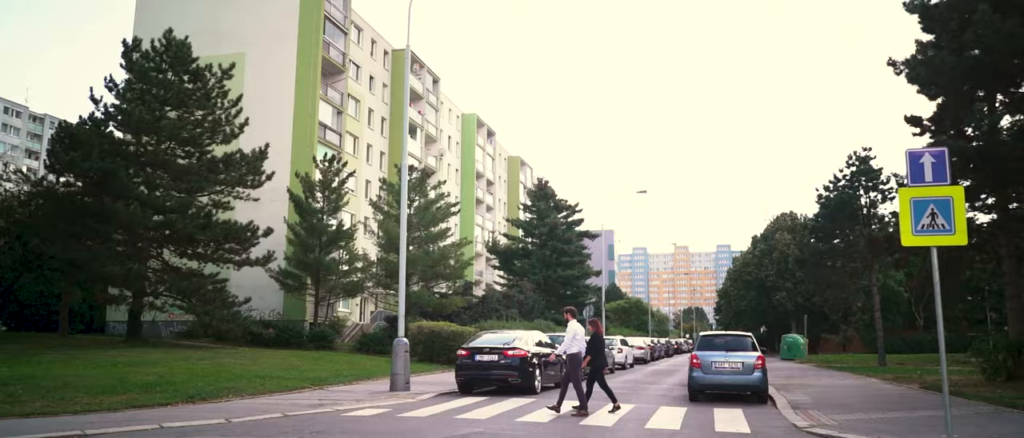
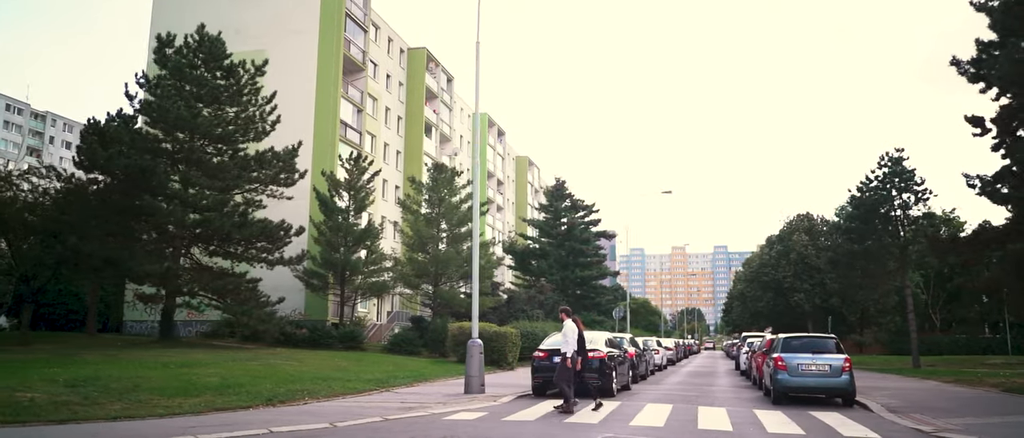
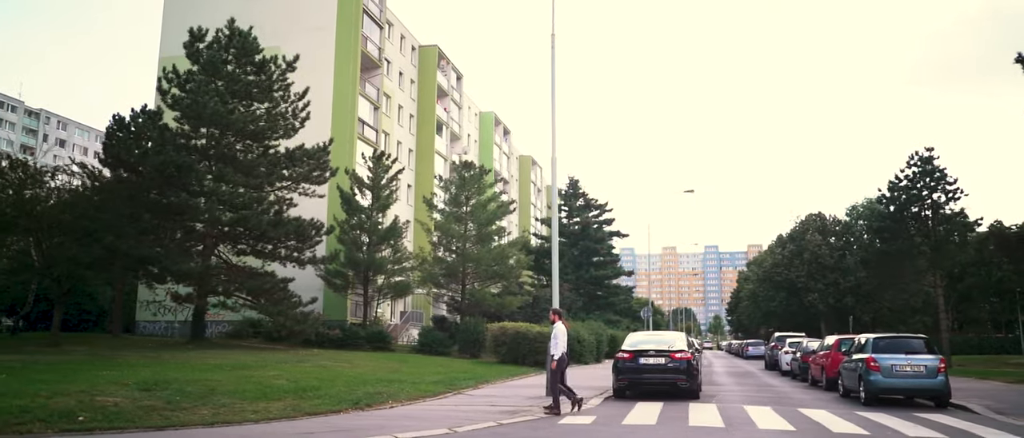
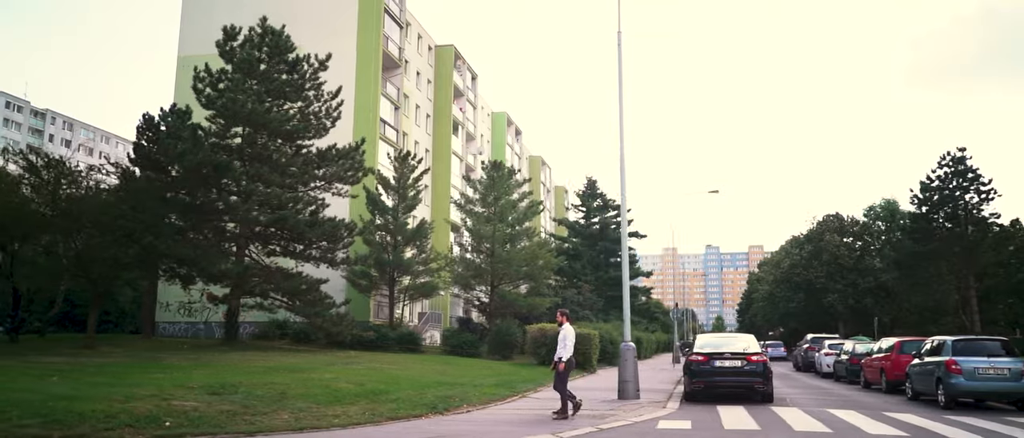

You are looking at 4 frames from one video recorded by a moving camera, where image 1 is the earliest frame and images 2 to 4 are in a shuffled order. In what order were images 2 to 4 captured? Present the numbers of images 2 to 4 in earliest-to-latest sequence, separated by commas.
2, 3, 4
